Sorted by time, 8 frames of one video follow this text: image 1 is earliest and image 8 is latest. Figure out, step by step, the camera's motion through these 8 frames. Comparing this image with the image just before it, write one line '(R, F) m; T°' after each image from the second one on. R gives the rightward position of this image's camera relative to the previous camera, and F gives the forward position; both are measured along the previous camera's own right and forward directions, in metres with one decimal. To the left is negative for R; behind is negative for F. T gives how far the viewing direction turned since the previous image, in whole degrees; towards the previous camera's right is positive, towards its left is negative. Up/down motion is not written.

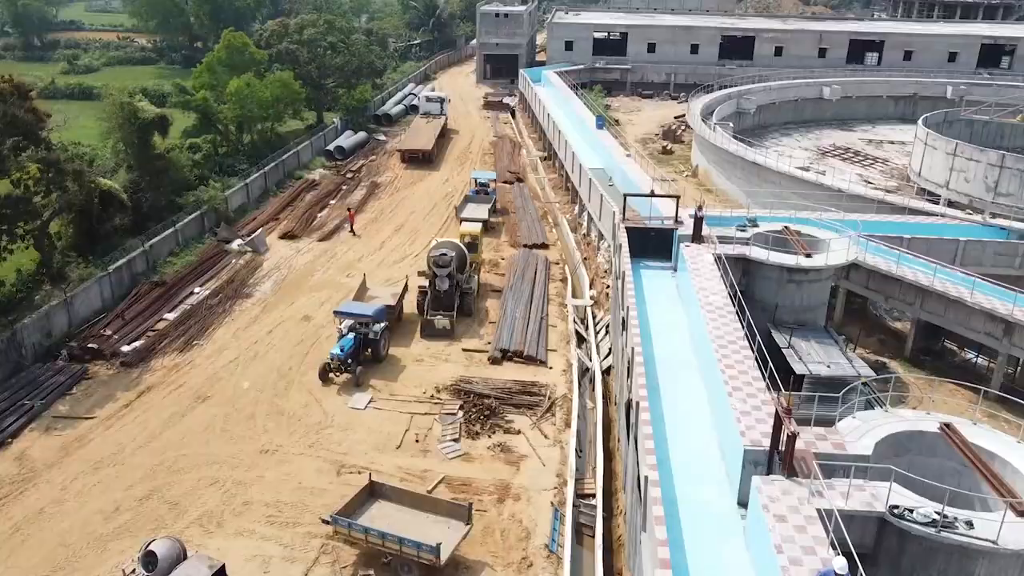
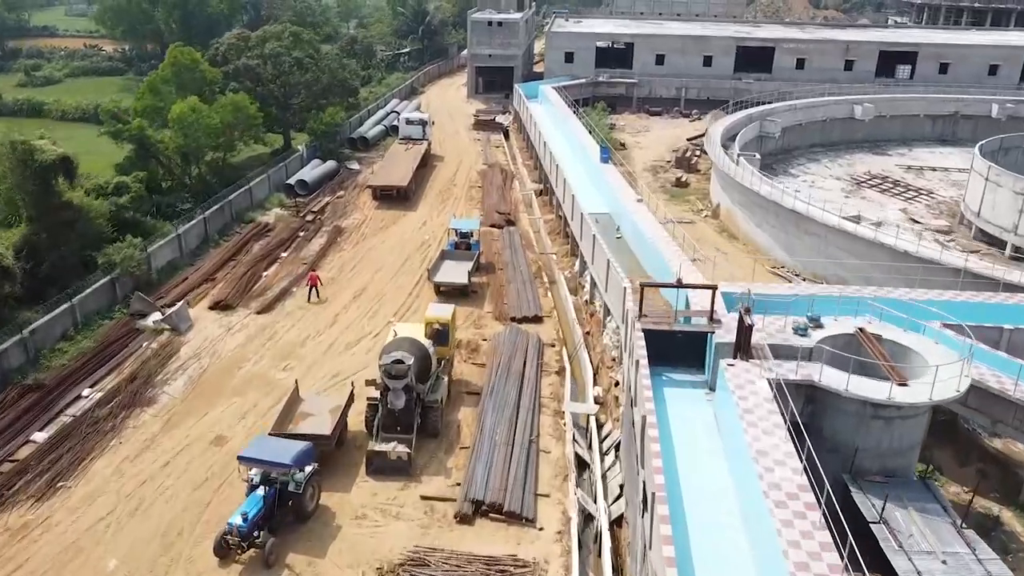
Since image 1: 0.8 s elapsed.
(+0.5, +5.6) m; 0°
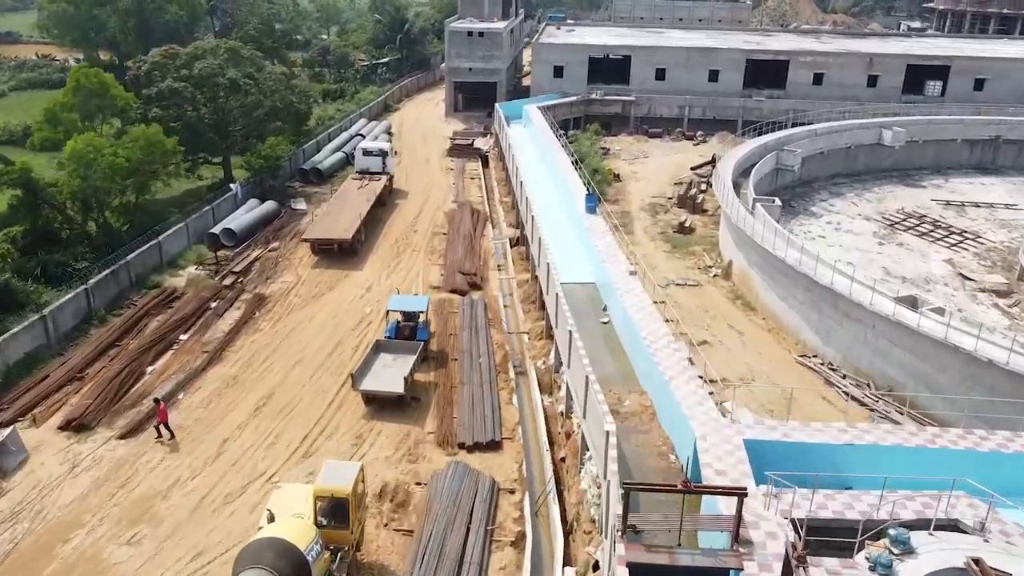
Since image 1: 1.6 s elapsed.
(+1.1, +5.8) m; 0°
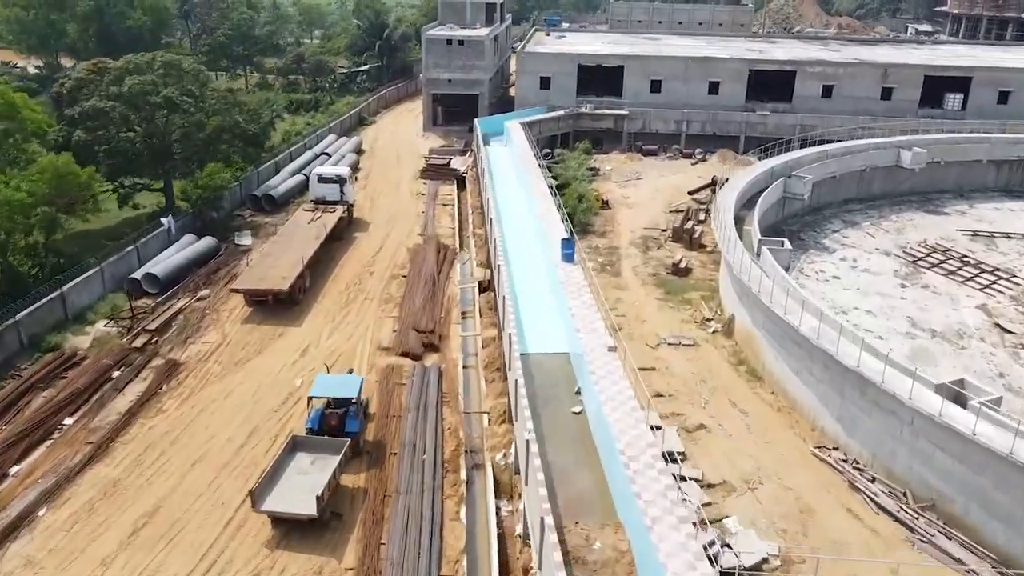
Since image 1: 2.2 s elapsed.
(+1.0, +3.9) m; 0°
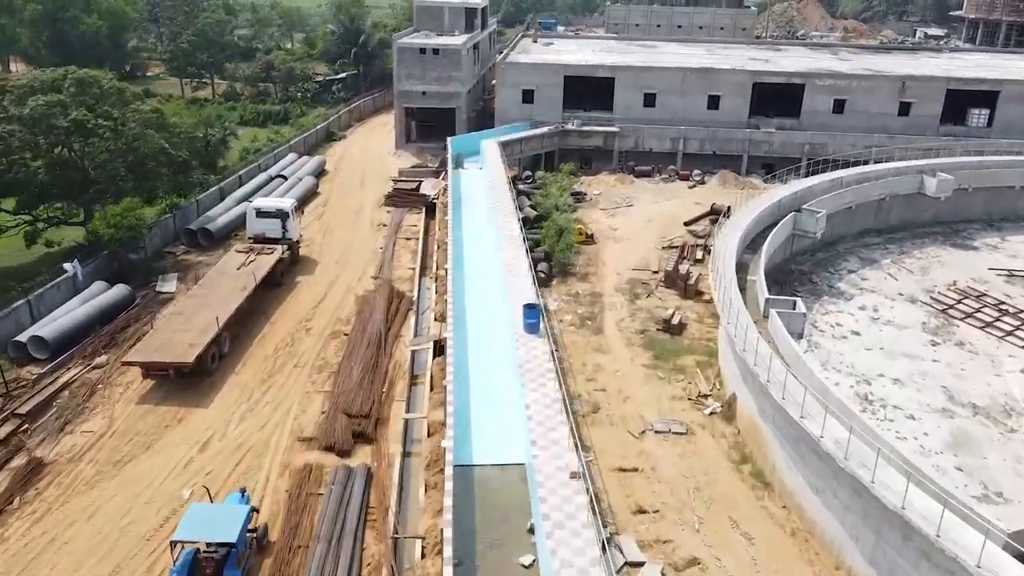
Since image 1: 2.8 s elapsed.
(+1.1, +4.1) m; 0°
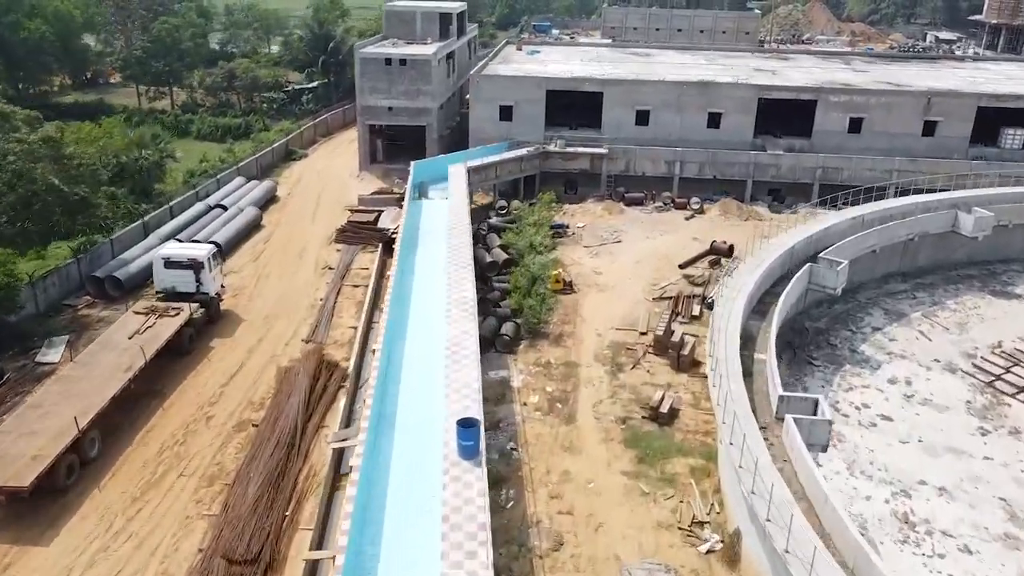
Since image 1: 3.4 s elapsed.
(+1.1, +4.5) m; 0°
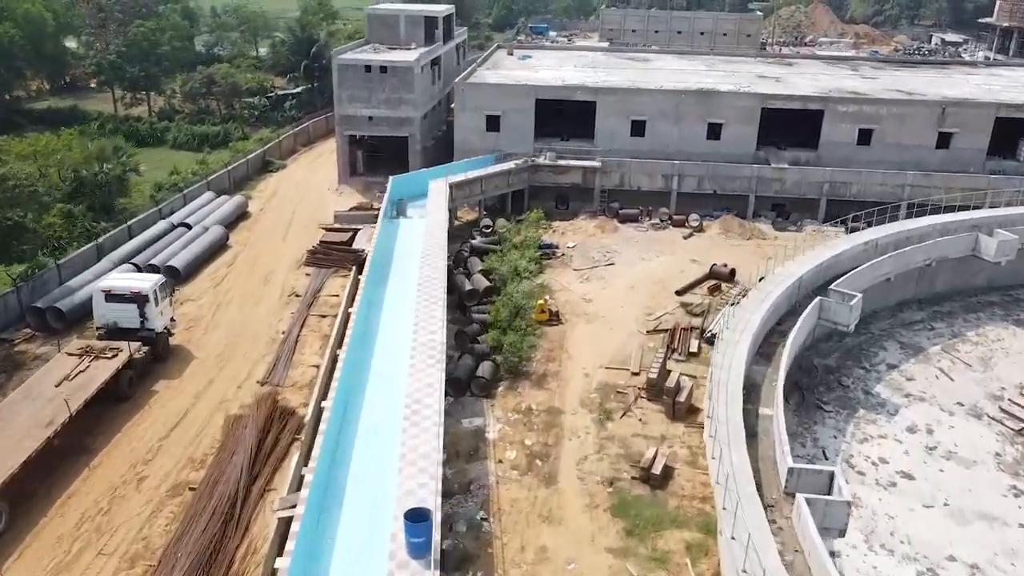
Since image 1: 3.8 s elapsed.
(+0.6, +2.2) m; 0°
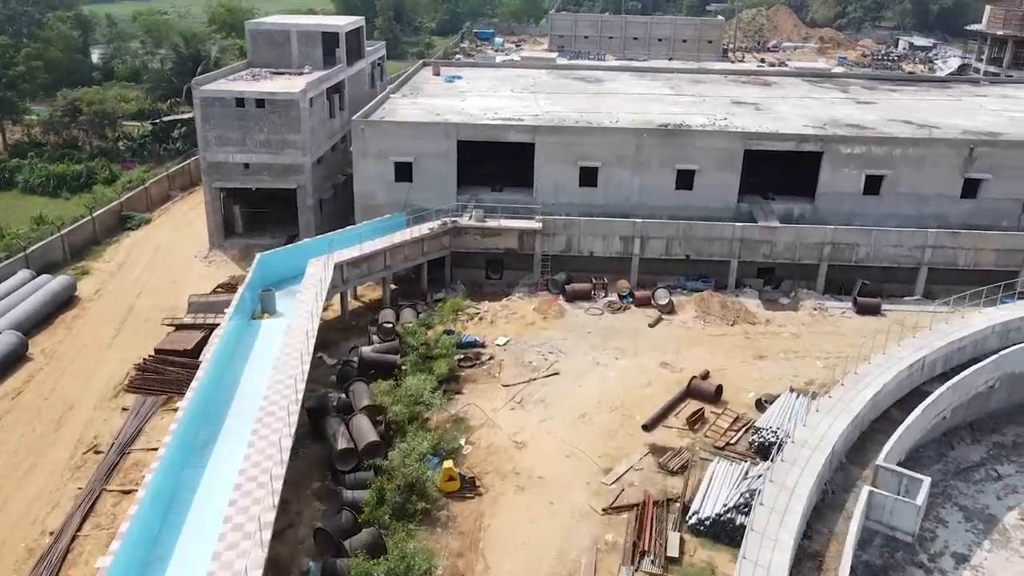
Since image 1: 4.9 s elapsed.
(+1.4, +7.5) m; +3°
